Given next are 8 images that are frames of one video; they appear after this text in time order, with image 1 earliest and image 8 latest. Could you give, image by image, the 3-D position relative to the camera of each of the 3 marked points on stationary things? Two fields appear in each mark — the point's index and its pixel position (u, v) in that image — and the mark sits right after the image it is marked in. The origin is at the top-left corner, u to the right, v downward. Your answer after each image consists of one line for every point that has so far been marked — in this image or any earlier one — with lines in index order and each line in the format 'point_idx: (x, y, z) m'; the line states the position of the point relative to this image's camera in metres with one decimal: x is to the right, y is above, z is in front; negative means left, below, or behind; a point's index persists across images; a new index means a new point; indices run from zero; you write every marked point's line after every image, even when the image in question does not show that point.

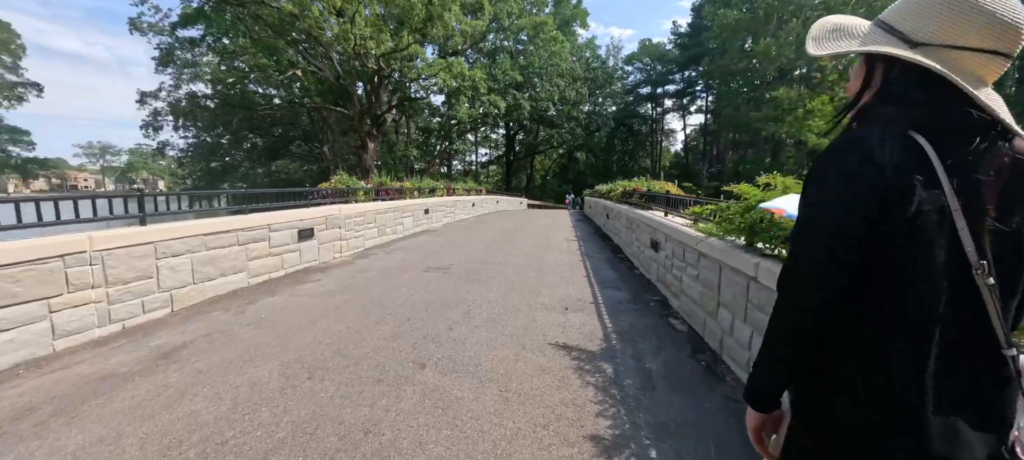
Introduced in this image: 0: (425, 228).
0: (-2.4, 0.0, +10.6) m
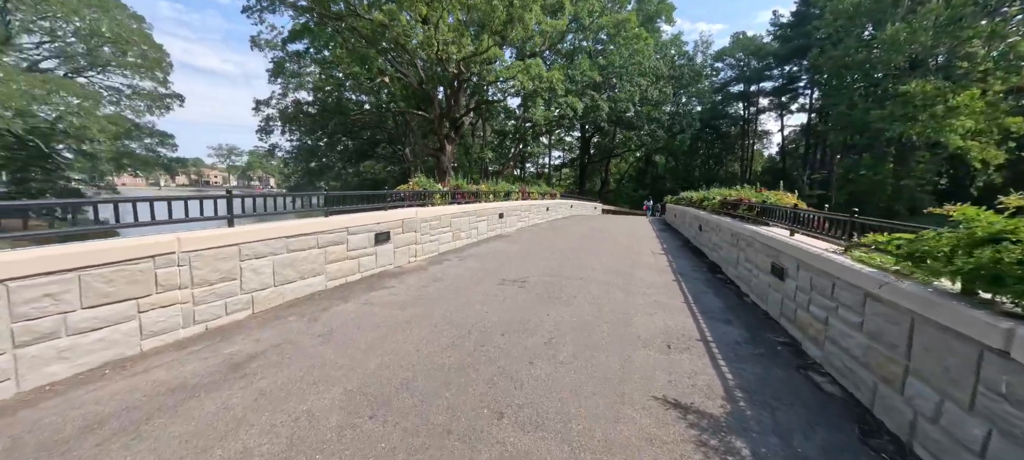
0: (-0.3, -0.1, +10.3) m
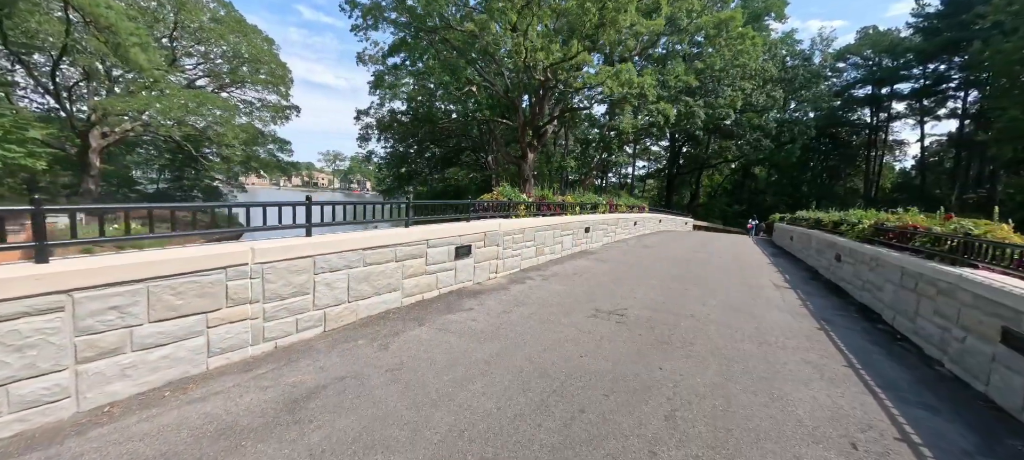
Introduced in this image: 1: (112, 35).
0: (+1.8, -0.5, +9.5) m
1: (-17.3, +8.4, +16.2) m
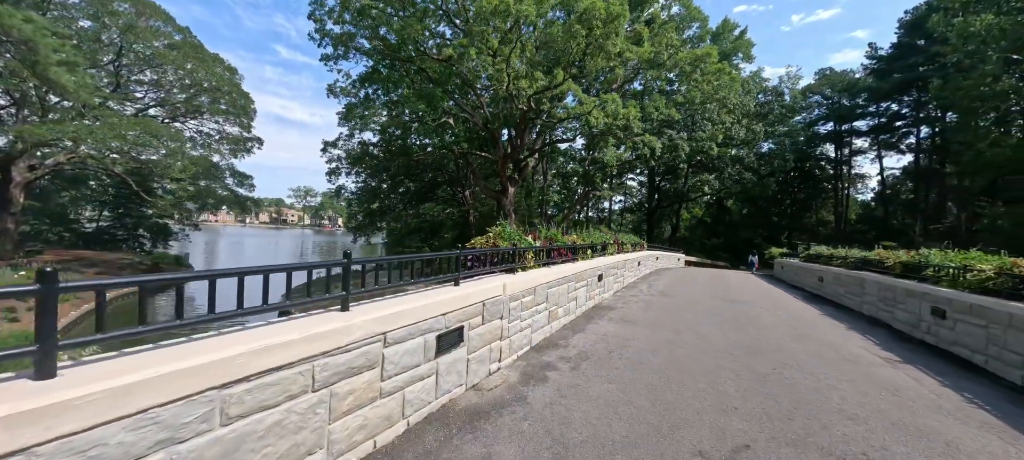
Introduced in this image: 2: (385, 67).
0: (+1.7, -1.4, +7.5) m
1: (-17.9, +6.6, +13.7) m
2: (-6.8, +8.7, +19.7) m
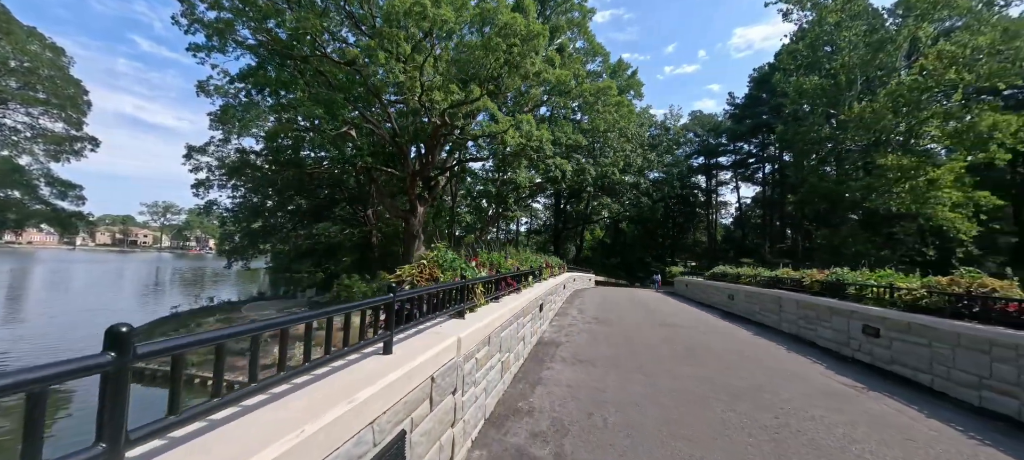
0: (+0.5, -1.8, +6.4) m
1: (-20.1, +5.9, +8.1) m
2: (-10.8, +7.7, +16.7) m
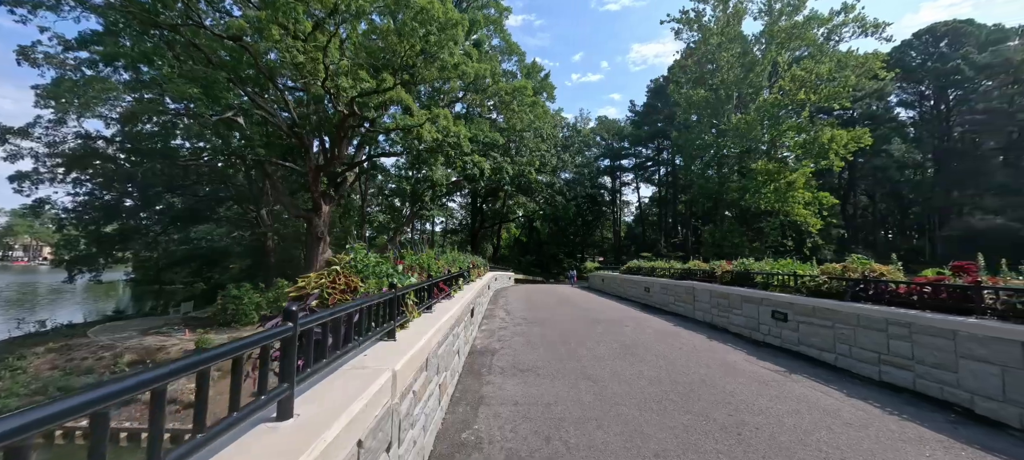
0: (-0.6, -1.8, +5.8) m
1: (-21.2, +5.6, +2.9) m
2: (-14.0, +7.5, +13.3) m
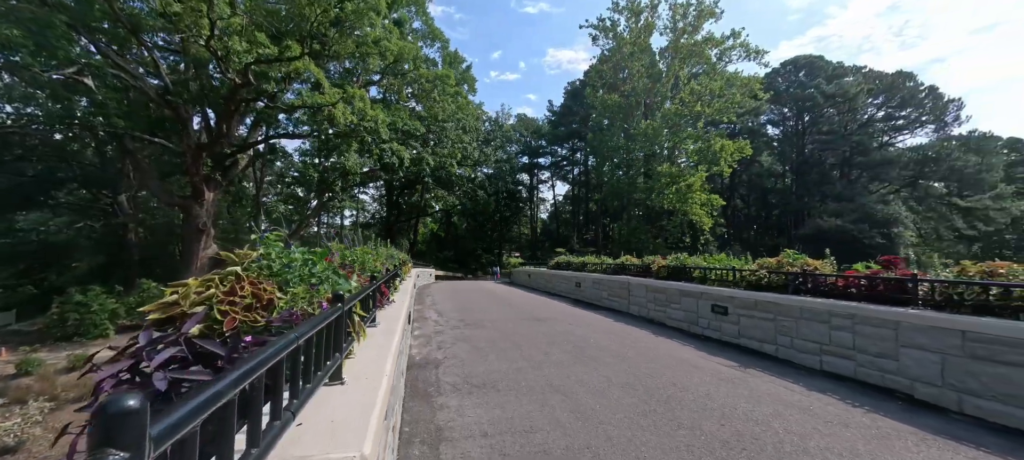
0: (-1.3, -1.7, +4.9) m
1: (-20.7, +5.9, -2.5) m
2: (-15.9, +7.9, +9.2) m
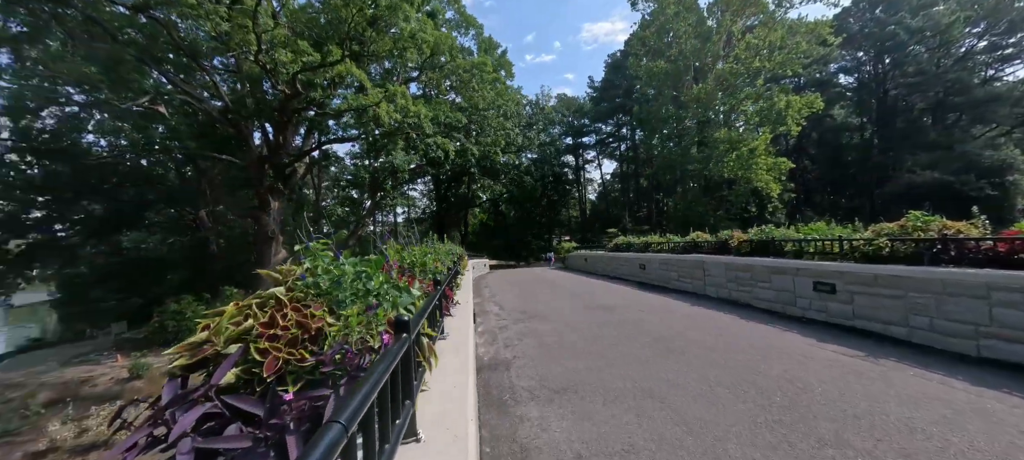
0: (-0.4, -1.6, +4.7) m
1: (-21.1, +4.2, -0.5) m
2: (-15.1, +7.0, +10.4) m
